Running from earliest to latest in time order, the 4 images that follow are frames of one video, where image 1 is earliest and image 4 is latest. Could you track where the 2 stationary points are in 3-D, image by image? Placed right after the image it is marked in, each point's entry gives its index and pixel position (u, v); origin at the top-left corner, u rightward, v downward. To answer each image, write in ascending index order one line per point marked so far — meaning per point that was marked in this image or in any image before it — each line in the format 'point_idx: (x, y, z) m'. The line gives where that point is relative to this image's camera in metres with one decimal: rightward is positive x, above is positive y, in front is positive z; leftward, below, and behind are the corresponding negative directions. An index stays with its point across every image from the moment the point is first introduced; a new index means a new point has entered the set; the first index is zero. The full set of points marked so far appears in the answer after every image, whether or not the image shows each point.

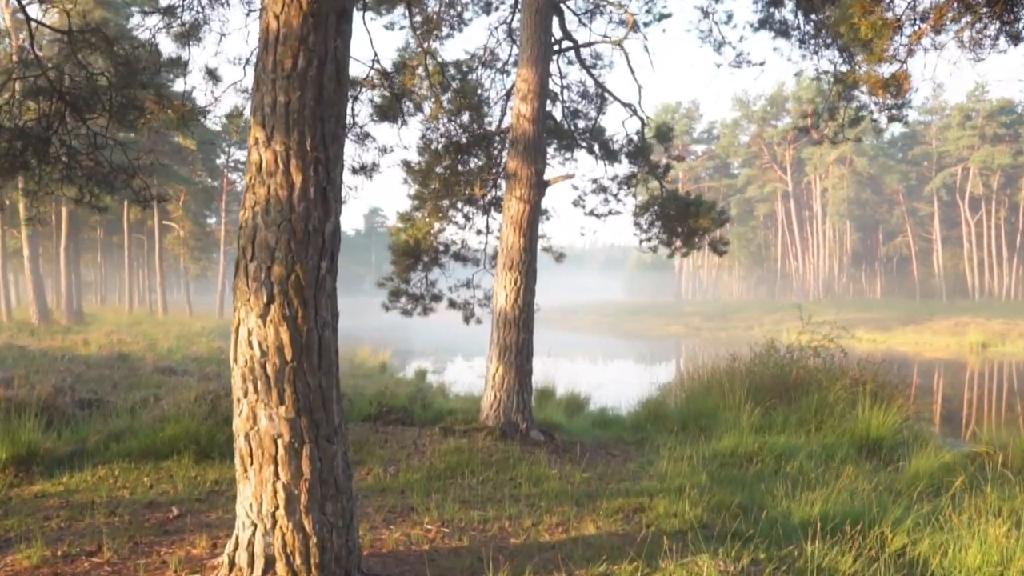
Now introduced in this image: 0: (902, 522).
0: (+2.4, -1.4, +4.5) m
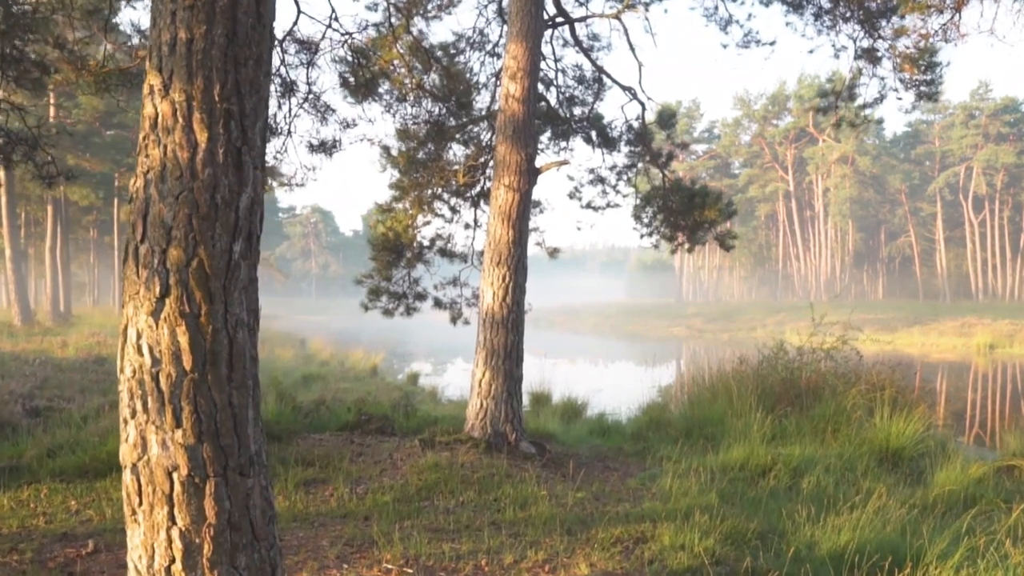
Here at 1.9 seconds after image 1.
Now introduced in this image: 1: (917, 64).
0: (+2.2, -1.4, +3.8) m
1: (+3.2, +1.8, +5.9) m
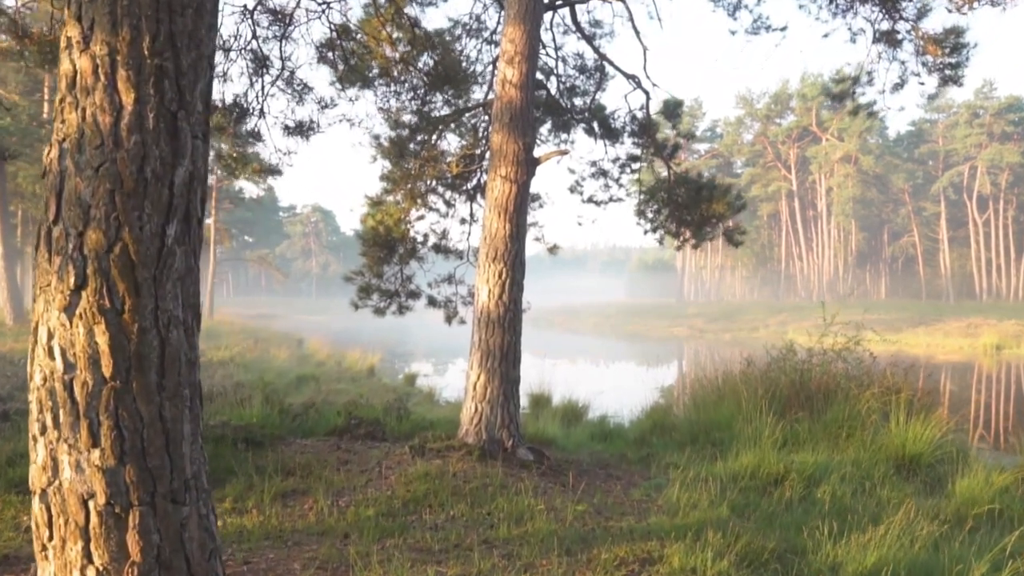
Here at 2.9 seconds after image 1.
0: (+2.2, -1.4, +3.5) m
1: (+3.2, +1.8, +5.5) m
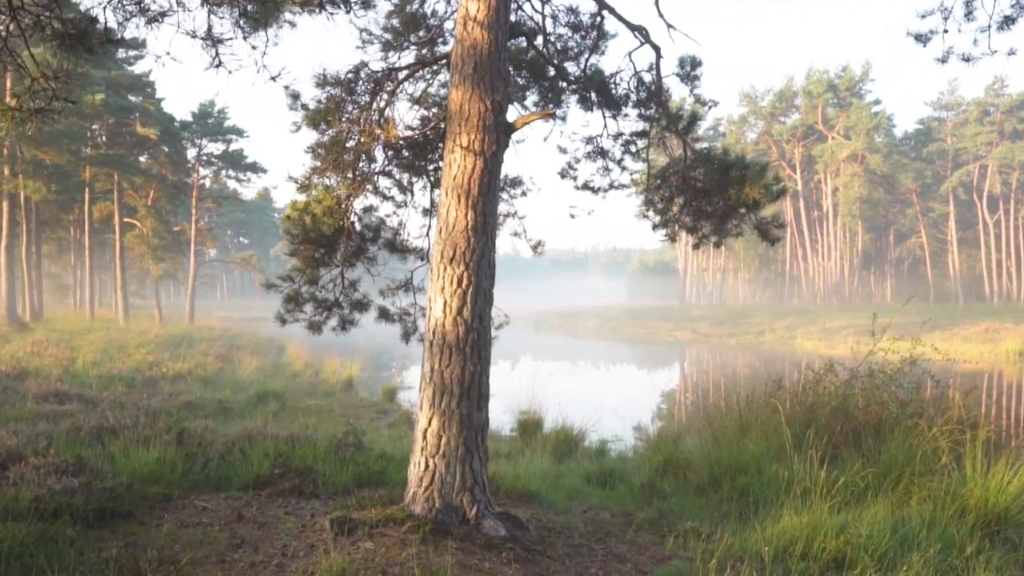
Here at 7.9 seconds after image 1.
0: (+2.0, -1.4, +1.8) m
1: (+2.9, +1.7, +3.8) m
